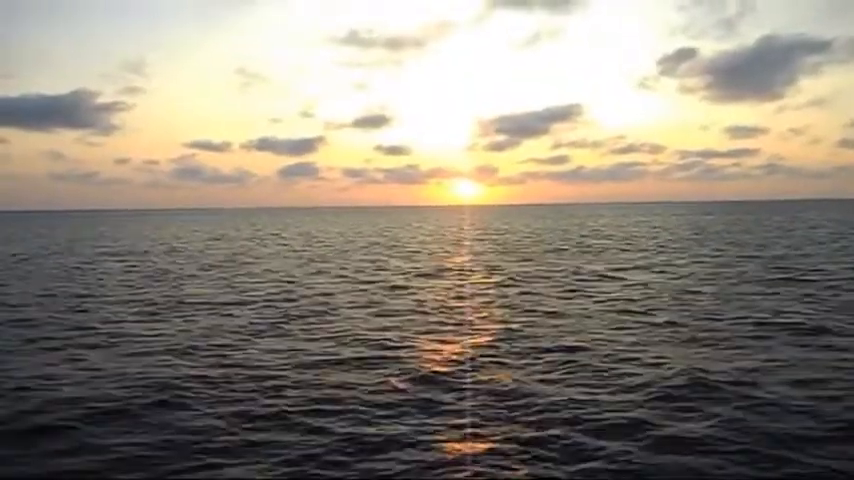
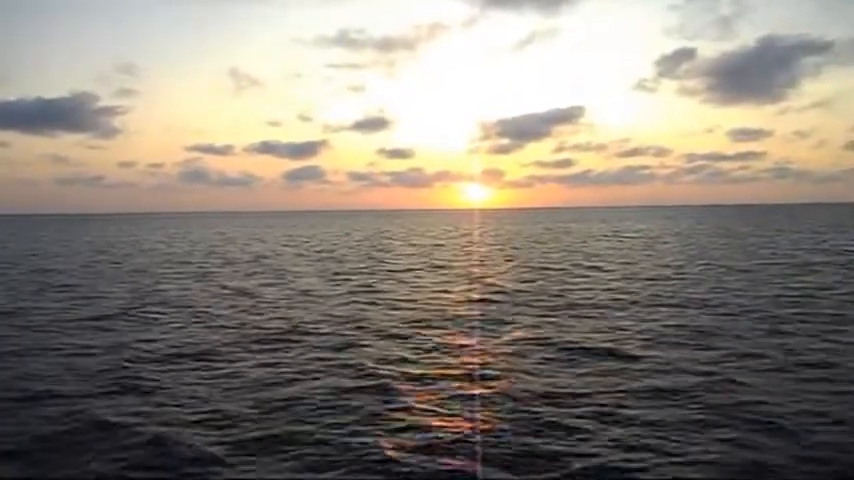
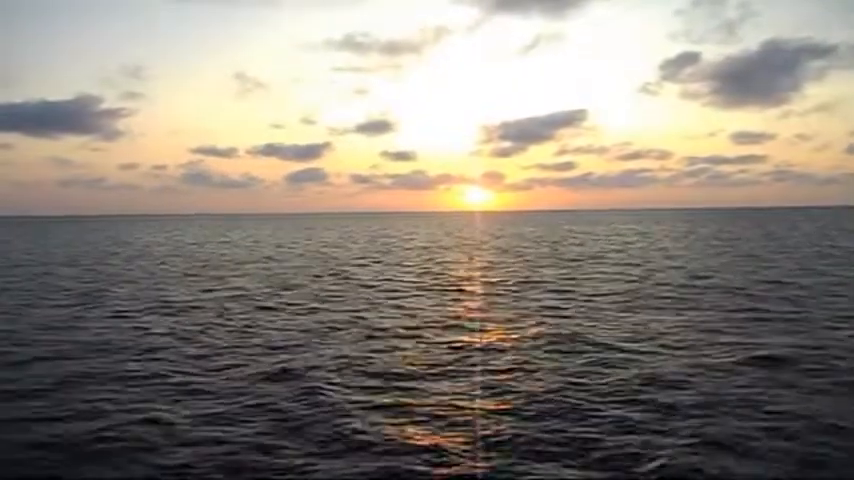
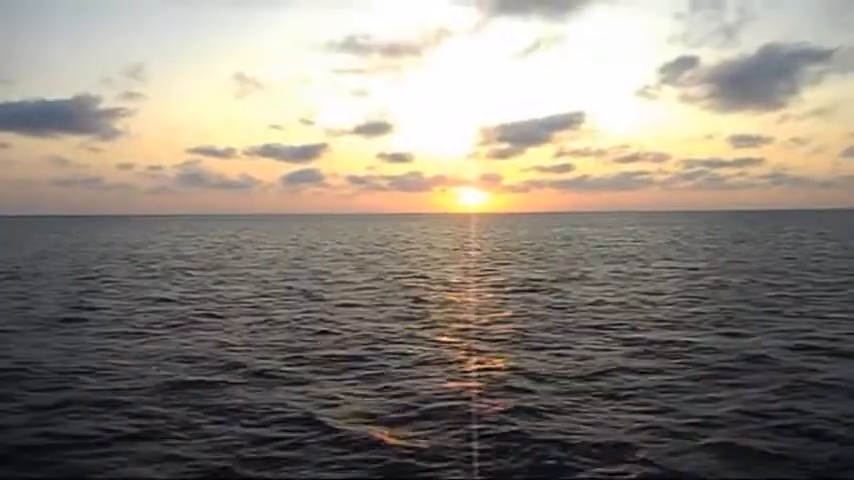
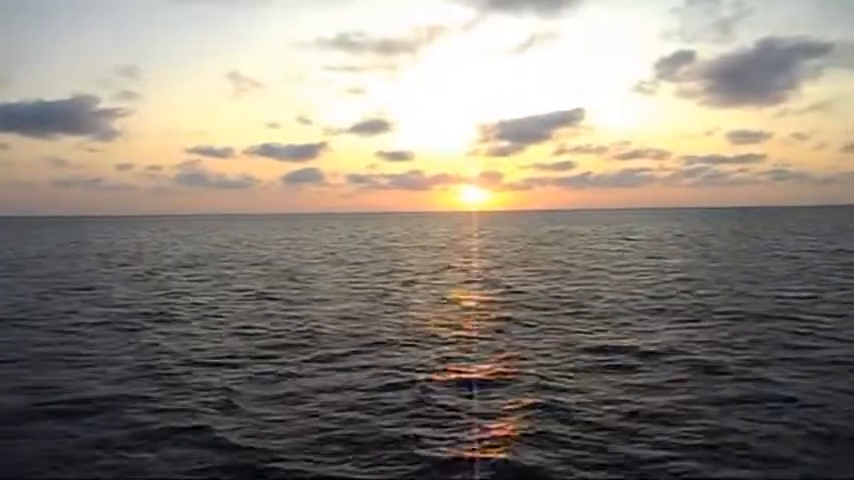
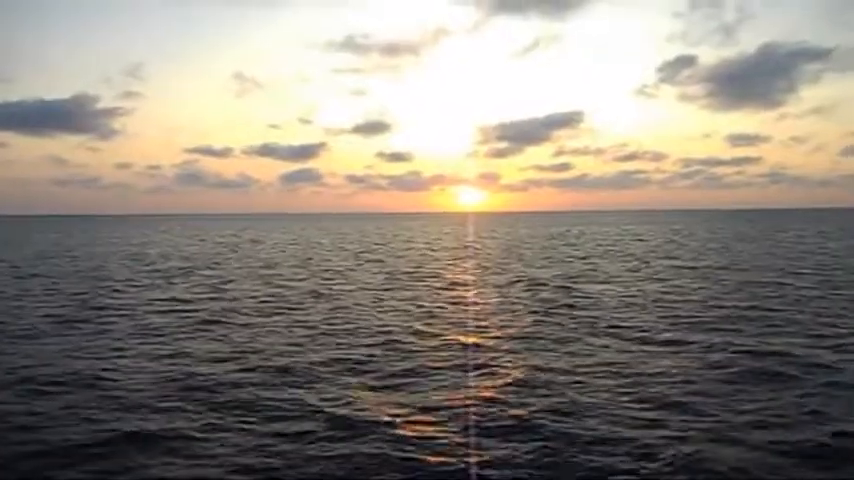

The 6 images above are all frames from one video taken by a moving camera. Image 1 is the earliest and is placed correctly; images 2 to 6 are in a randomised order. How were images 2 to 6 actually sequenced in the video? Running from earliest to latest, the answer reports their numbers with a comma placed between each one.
6, 4, 3, 5, 2
